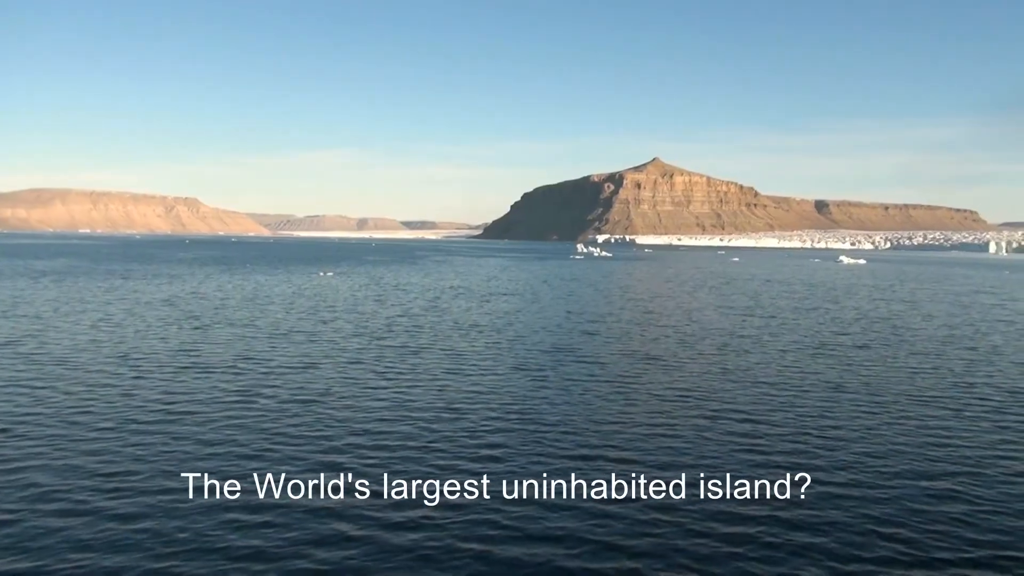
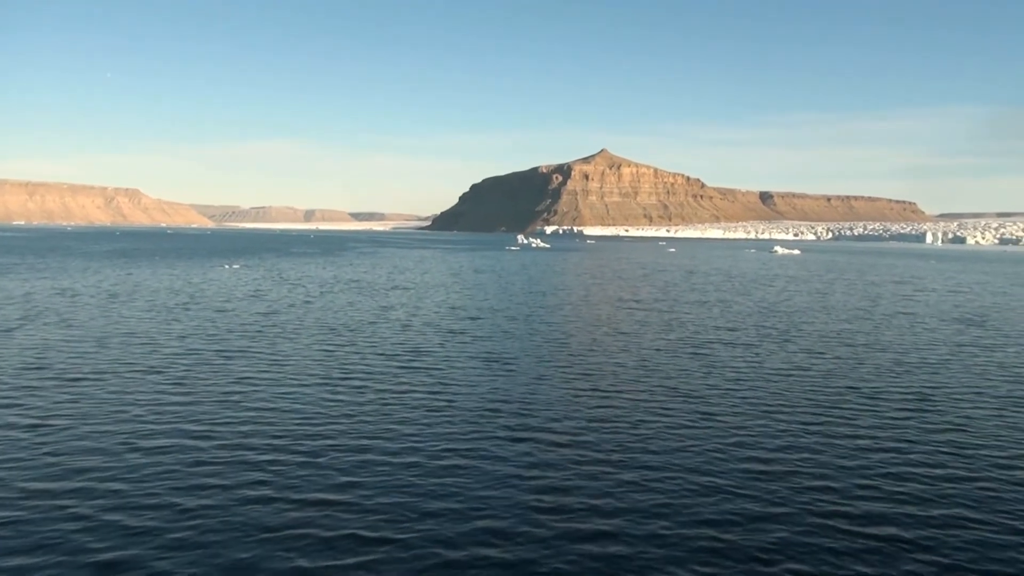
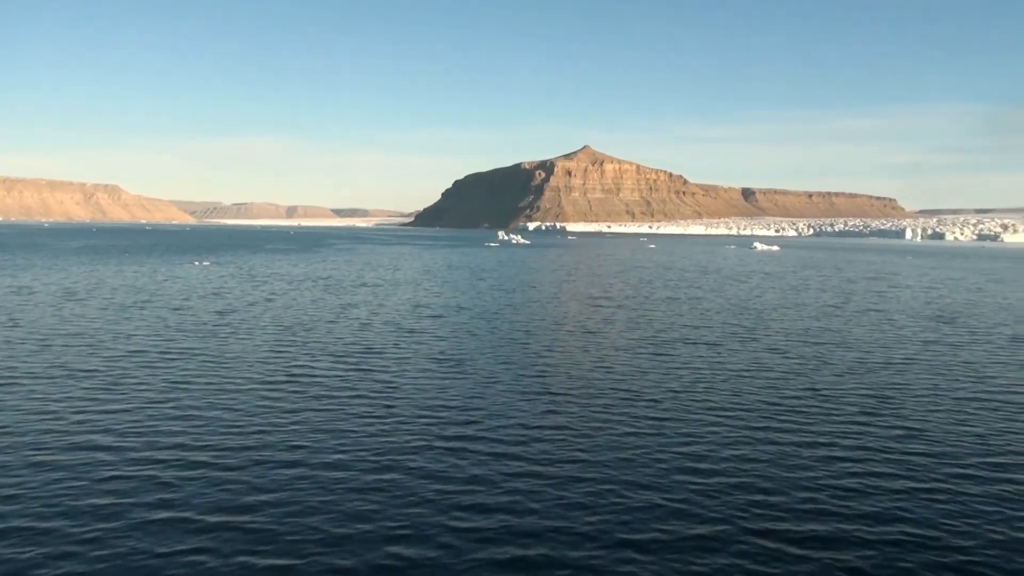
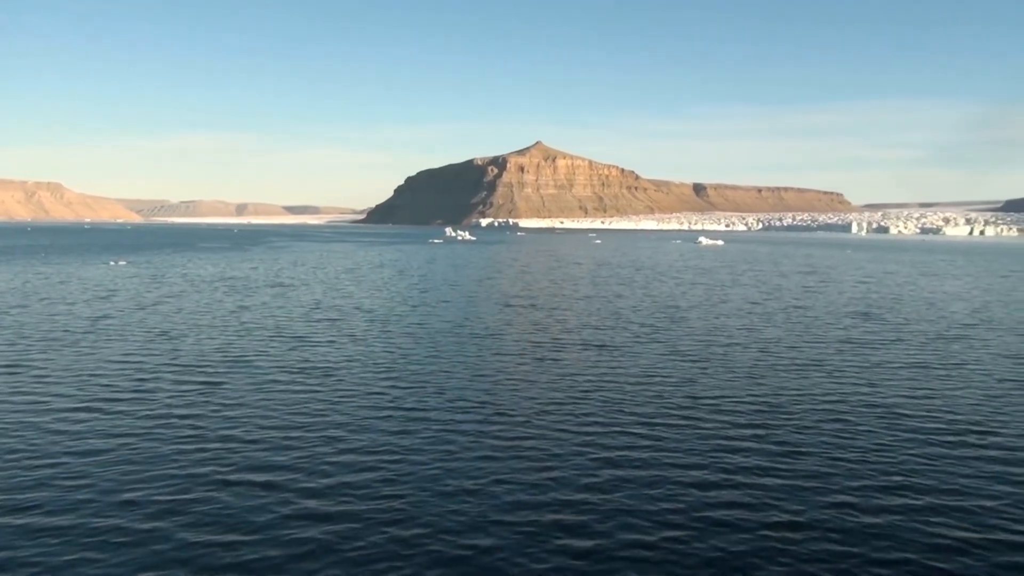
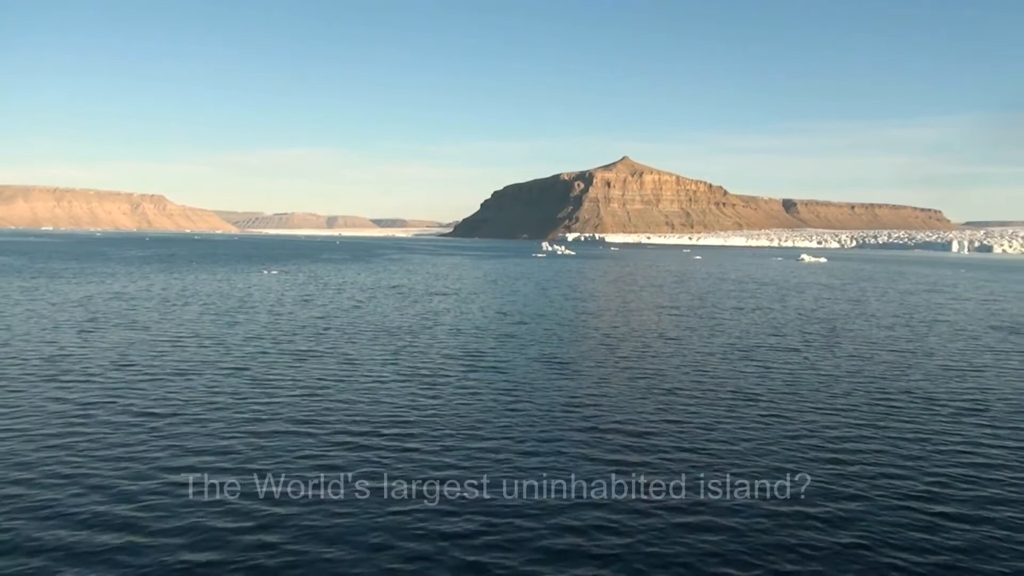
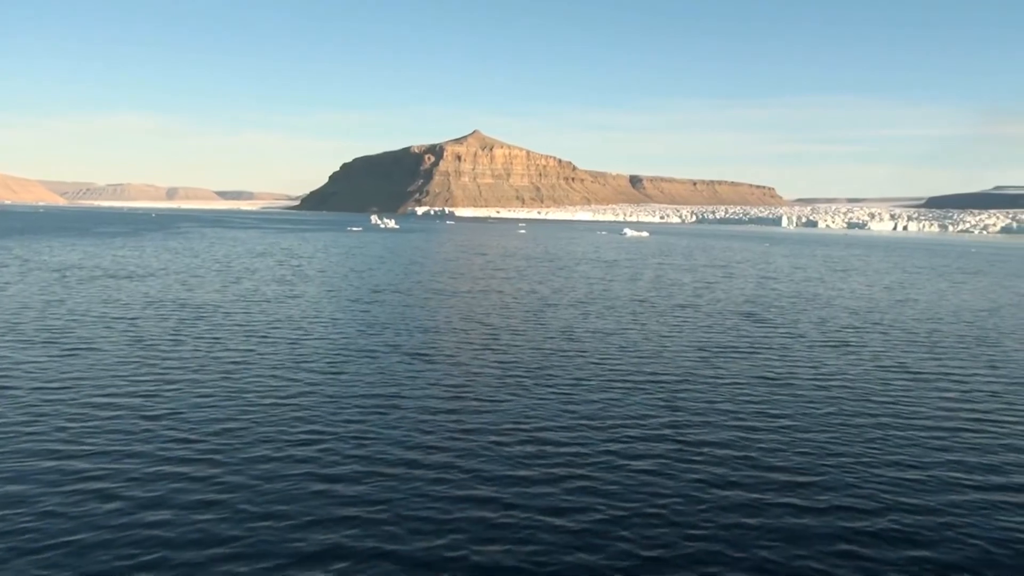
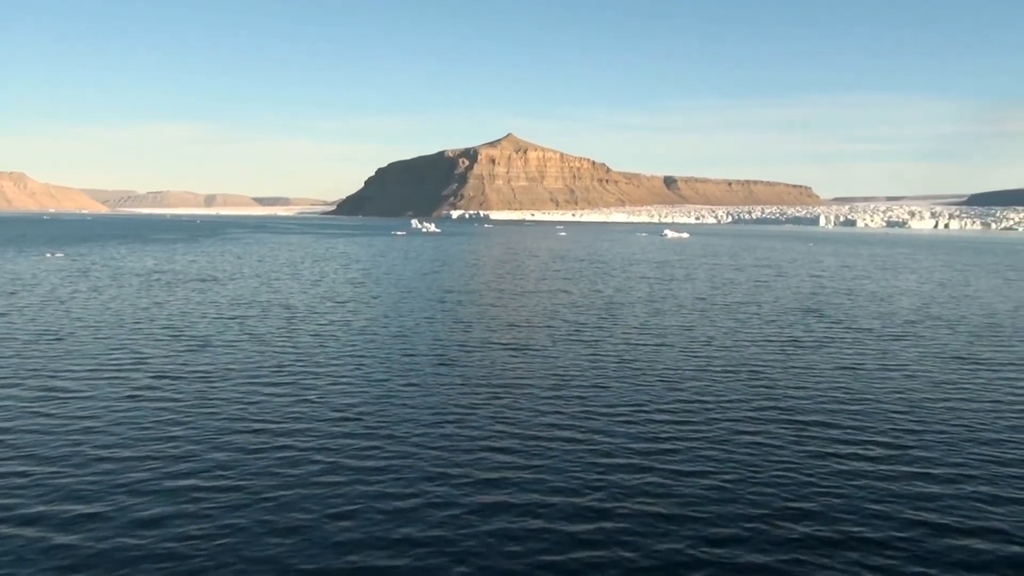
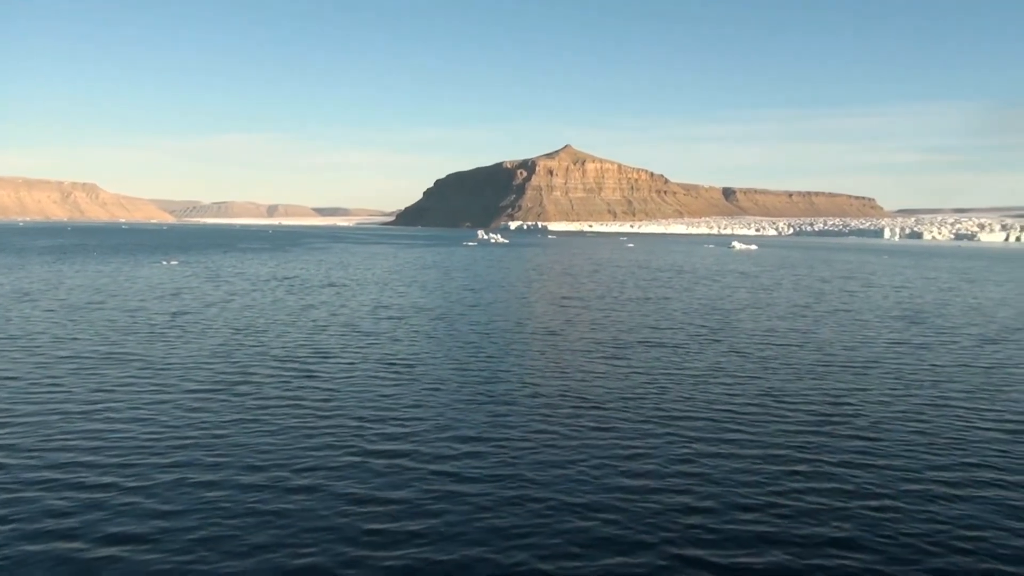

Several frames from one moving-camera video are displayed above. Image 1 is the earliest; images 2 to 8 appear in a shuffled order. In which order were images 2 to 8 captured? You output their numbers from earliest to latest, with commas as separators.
5, 2, 3, 8, 4, 7, 6
